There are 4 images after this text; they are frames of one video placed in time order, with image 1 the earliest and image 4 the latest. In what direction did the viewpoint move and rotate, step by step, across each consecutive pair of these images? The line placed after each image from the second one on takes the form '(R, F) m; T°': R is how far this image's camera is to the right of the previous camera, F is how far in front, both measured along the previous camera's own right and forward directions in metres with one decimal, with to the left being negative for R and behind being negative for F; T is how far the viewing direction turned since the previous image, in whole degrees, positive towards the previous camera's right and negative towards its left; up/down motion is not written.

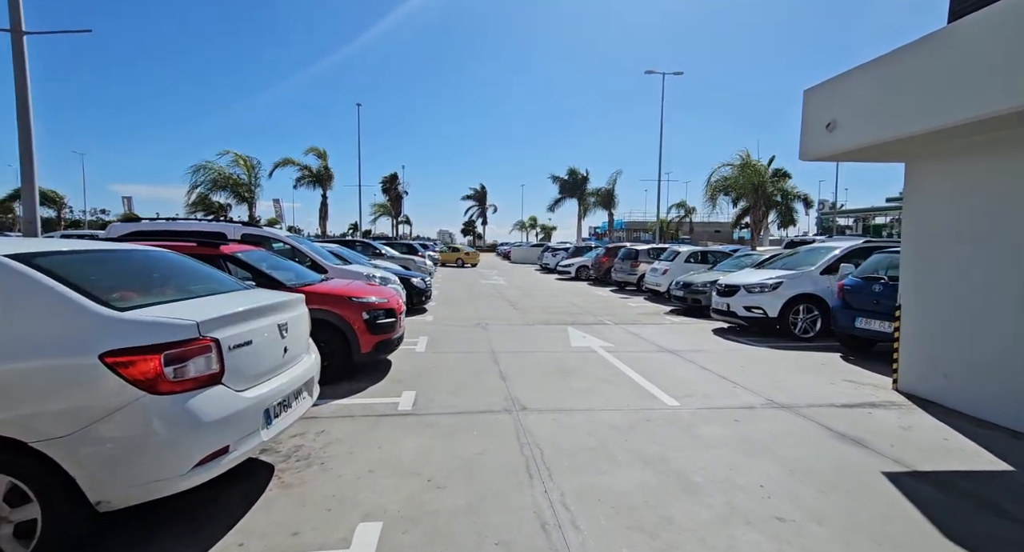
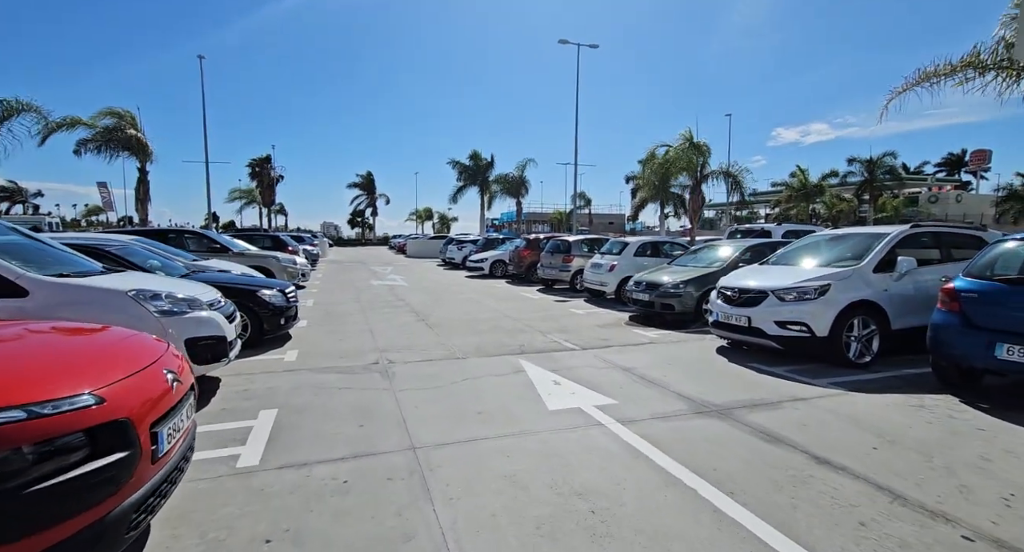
(-0.3, +3.7) m; +12°
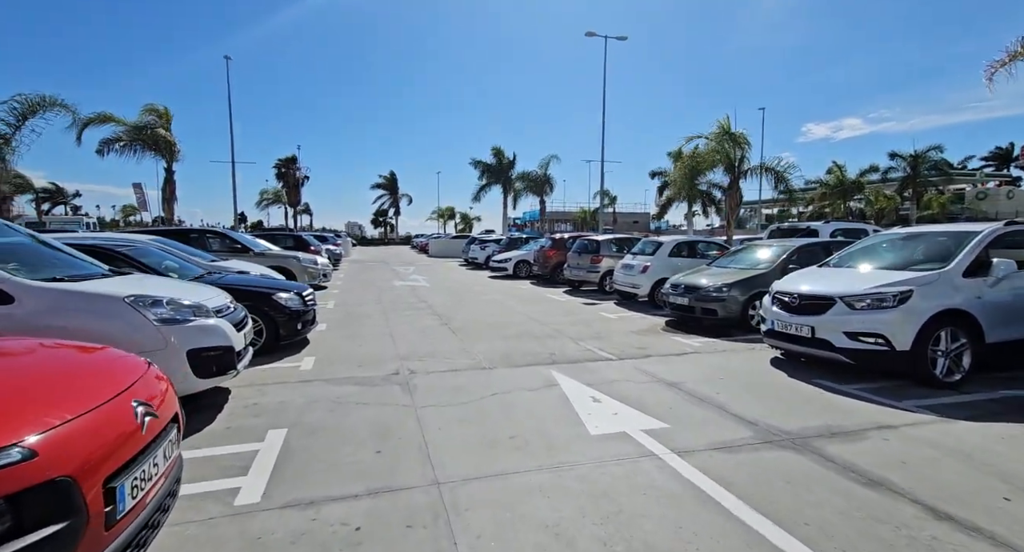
(-0.1, +0.6) m; -2°
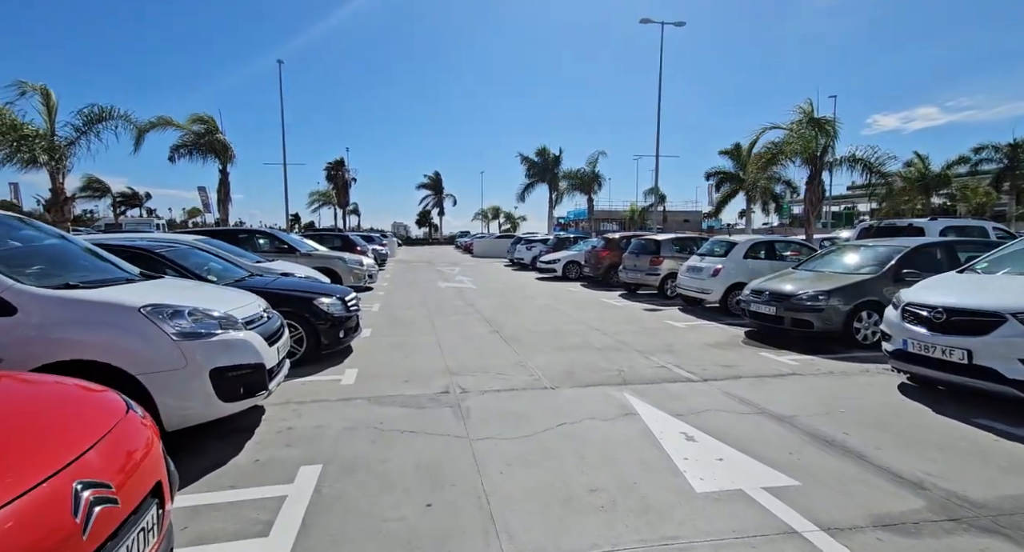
(-0.3, +0.8) m; -5°
